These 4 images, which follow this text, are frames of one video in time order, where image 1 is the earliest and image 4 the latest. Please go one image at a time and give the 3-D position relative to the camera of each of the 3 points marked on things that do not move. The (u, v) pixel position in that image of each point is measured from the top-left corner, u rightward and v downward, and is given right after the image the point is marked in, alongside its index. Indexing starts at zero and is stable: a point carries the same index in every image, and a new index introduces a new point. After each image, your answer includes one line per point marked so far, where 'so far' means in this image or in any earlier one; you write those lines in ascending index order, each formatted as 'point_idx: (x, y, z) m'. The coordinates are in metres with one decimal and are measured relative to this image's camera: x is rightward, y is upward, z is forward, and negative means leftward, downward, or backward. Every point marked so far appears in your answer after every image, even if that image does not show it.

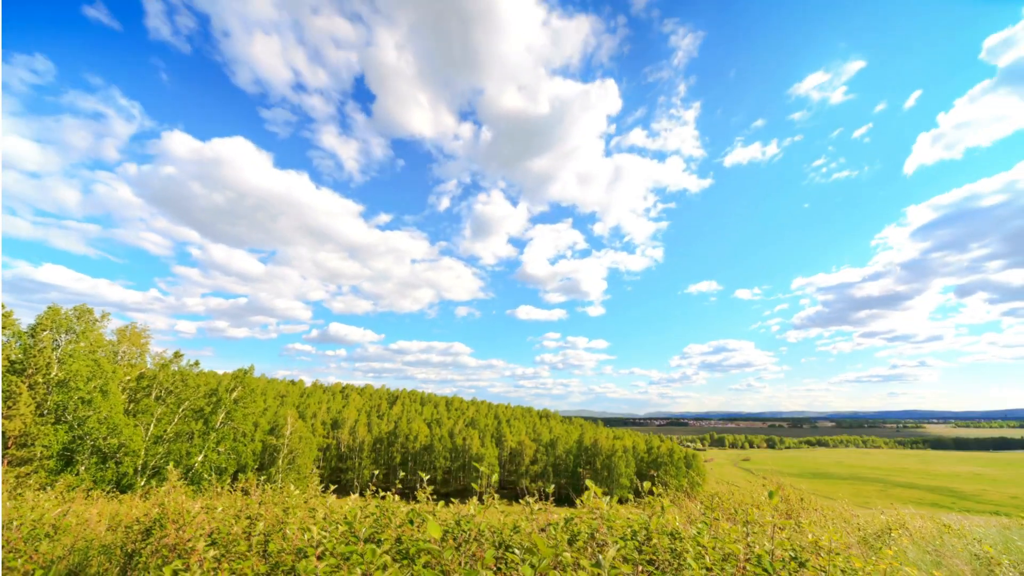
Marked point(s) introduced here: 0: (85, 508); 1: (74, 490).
0: (-23.0, -12.0, +7.4) m
1: (-30.5, -14.2, +9.5) m
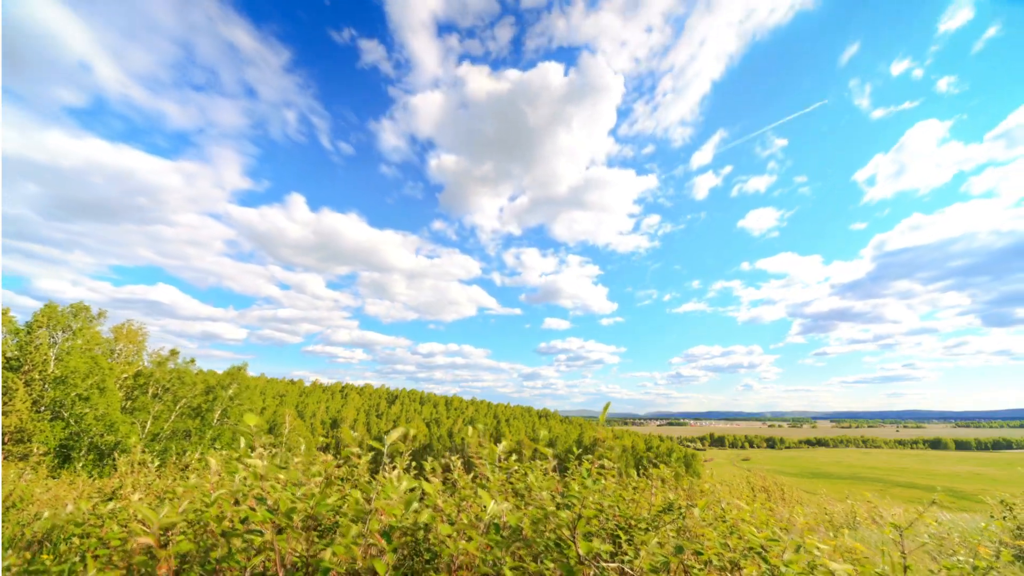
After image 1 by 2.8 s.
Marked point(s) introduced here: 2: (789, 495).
0: (-24.8, -11.5, +7.8) m
1: (-32.2, -13.8, +9.9) m
2: (+31.7, -24.1, +16.1) m
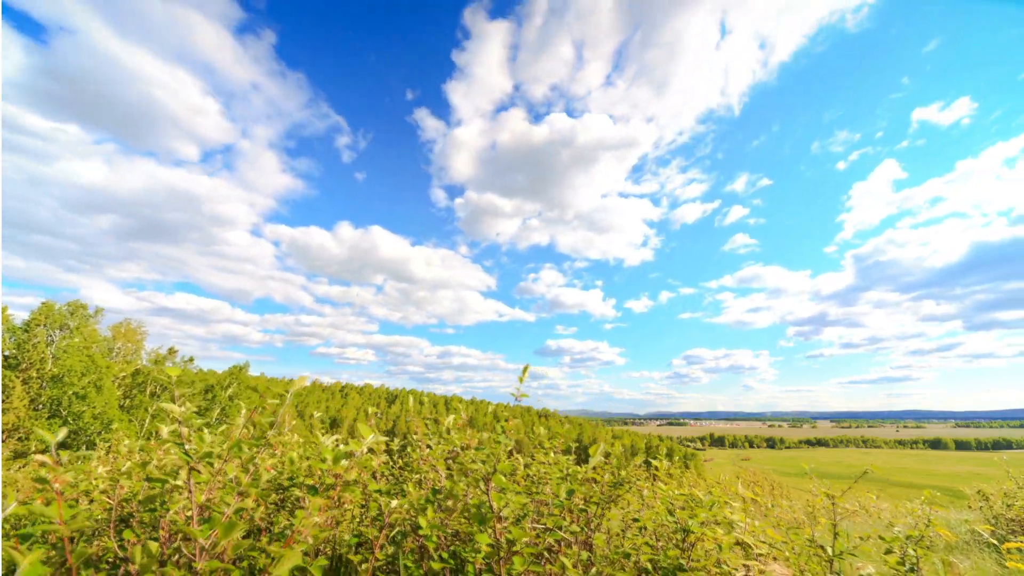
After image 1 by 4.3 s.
0: (-24.9, -11.2, +7.6) m
1: (-32.3, -13.5, +9.8) m
2: (+31.6, -23.8, +15.9) m
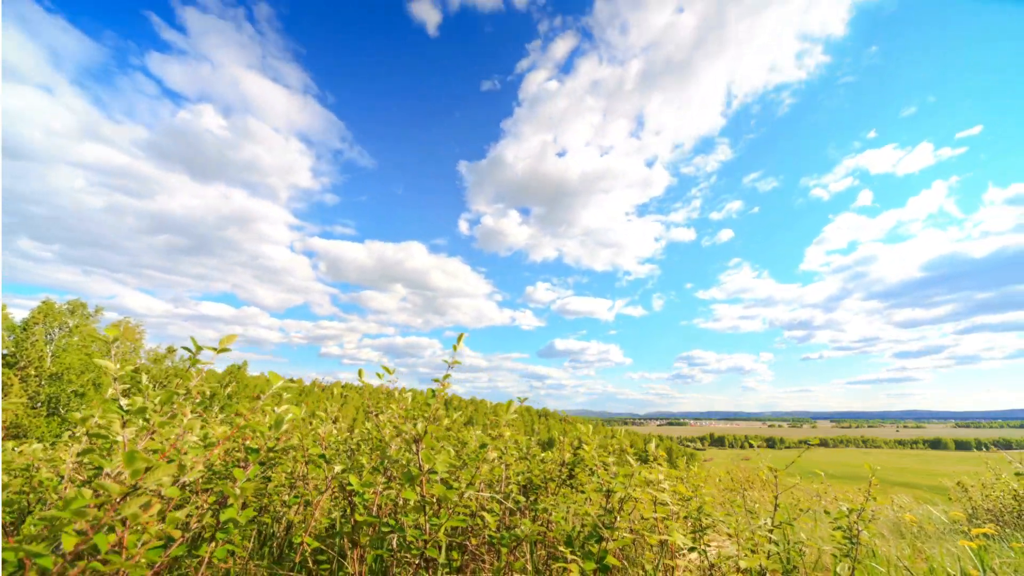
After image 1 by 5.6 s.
0: (-25.6, -10.9, +7.8) m
1: (-33.0, -13.2, +10.0) m
2: (+30.9, -23.5, +16.1) m
